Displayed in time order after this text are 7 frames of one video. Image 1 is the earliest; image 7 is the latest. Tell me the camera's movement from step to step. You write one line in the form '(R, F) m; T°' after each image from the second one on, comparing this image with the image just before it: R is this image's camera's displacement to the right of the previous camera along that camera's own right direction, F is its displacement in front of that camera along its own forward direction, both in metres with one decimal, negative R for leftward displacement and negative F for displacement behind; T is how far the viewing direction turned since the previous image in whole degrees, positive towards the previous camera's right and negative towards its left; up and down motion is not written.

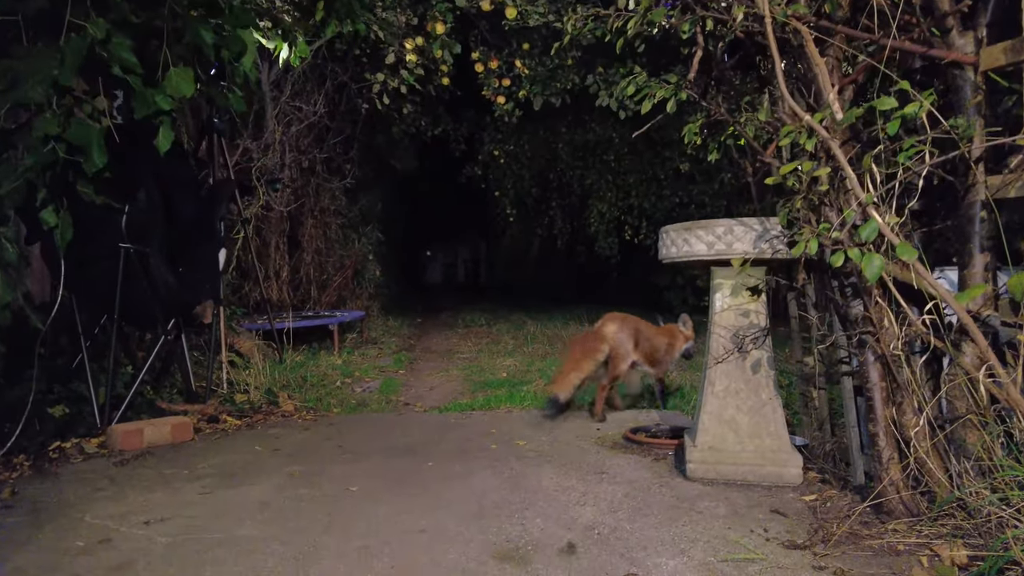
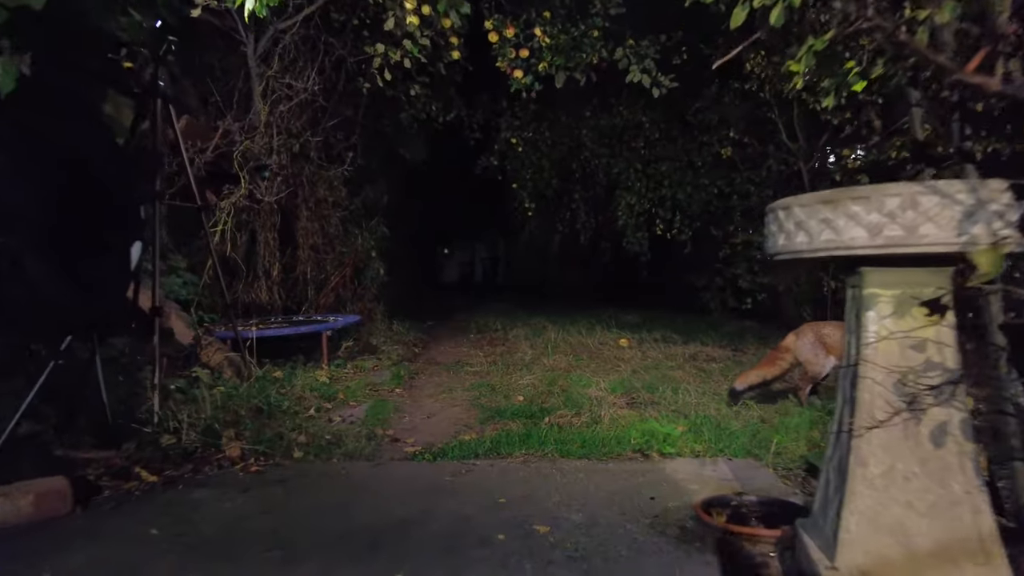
(0.0, +1.5) m; -2°
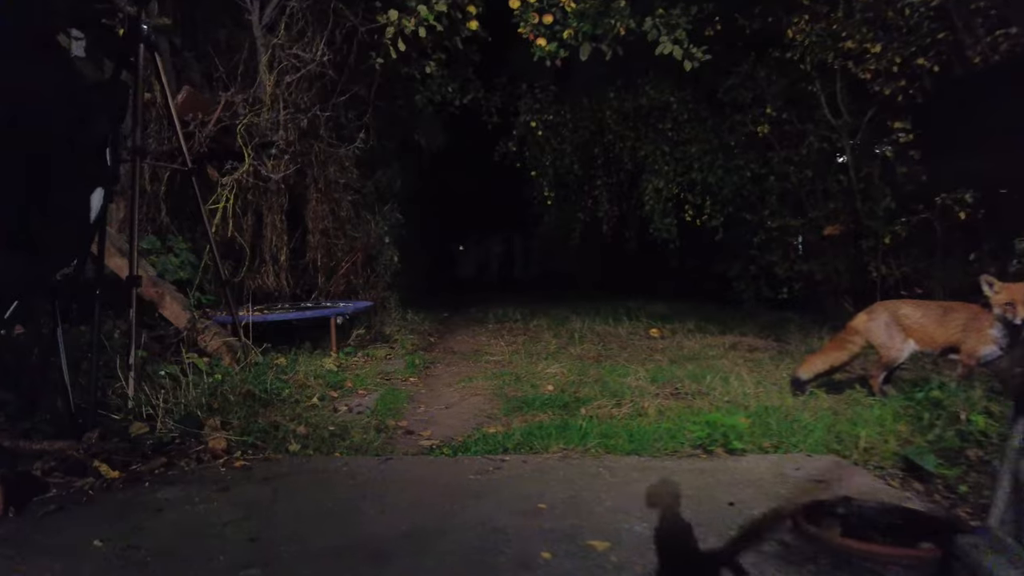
(-0.1, +0.7) m; -1°
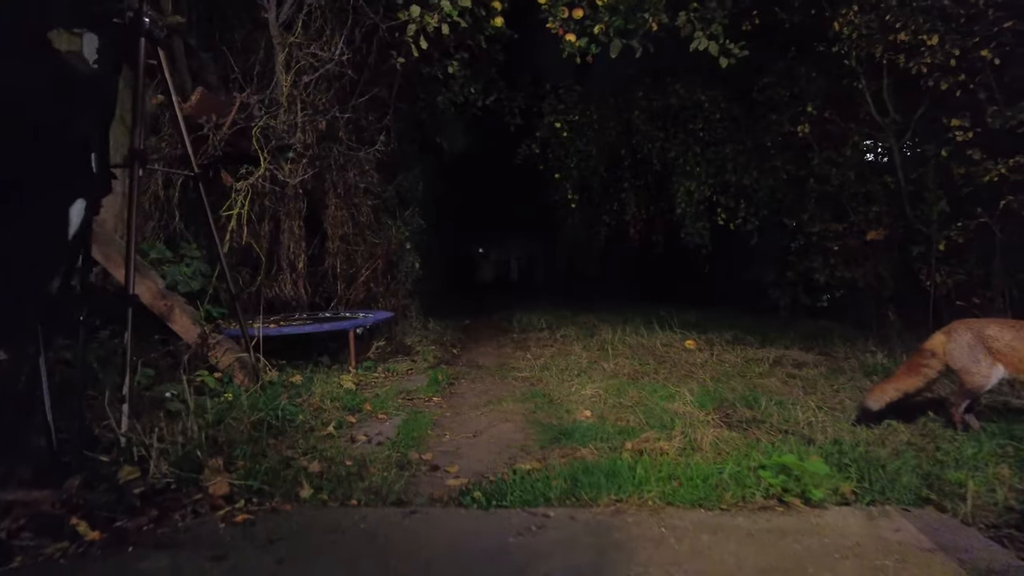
(-0.1, +0.5) m; -2°
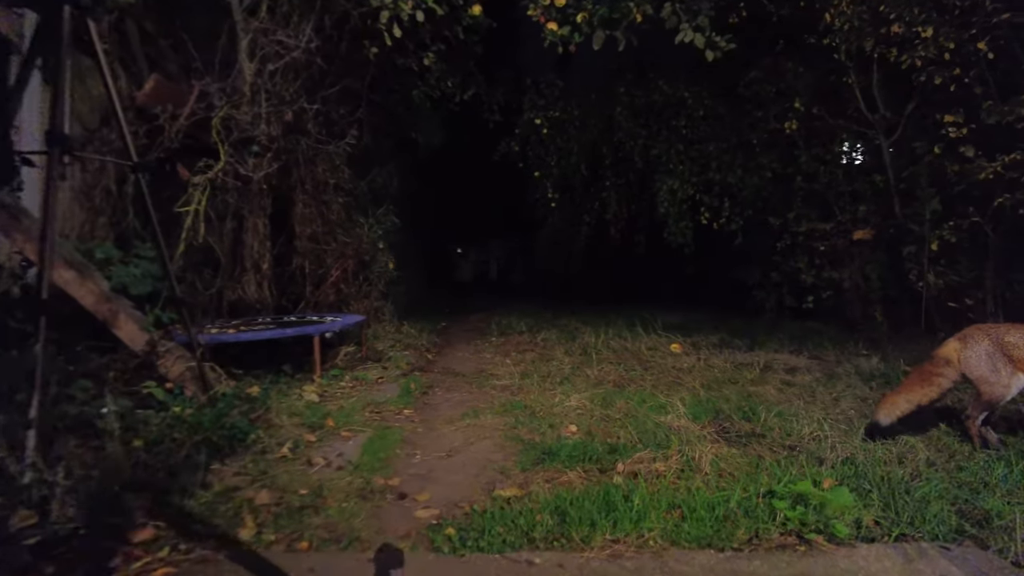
(0.0, +0.5) m; +2°
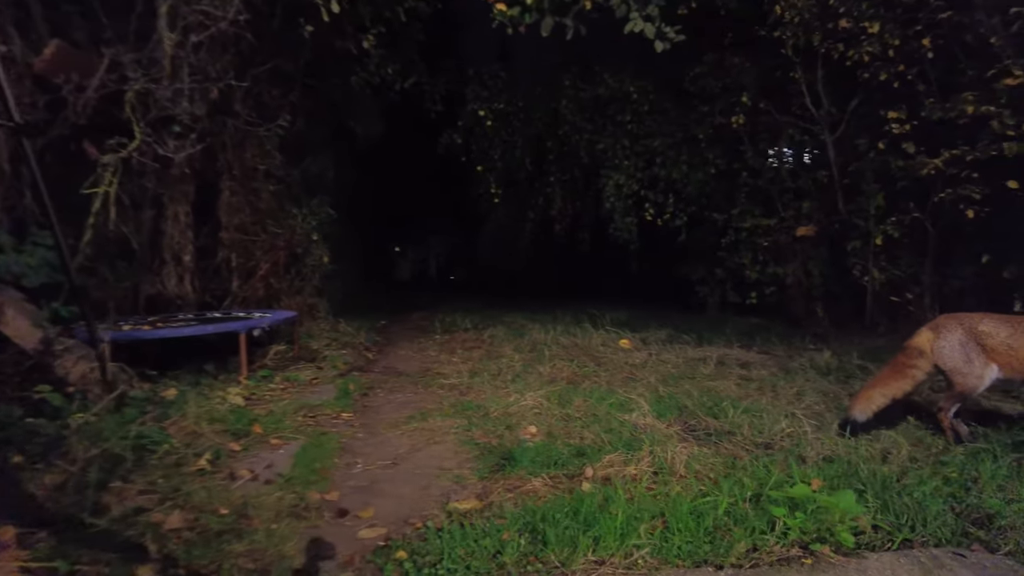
(-0.1, +0.4) m; +5°
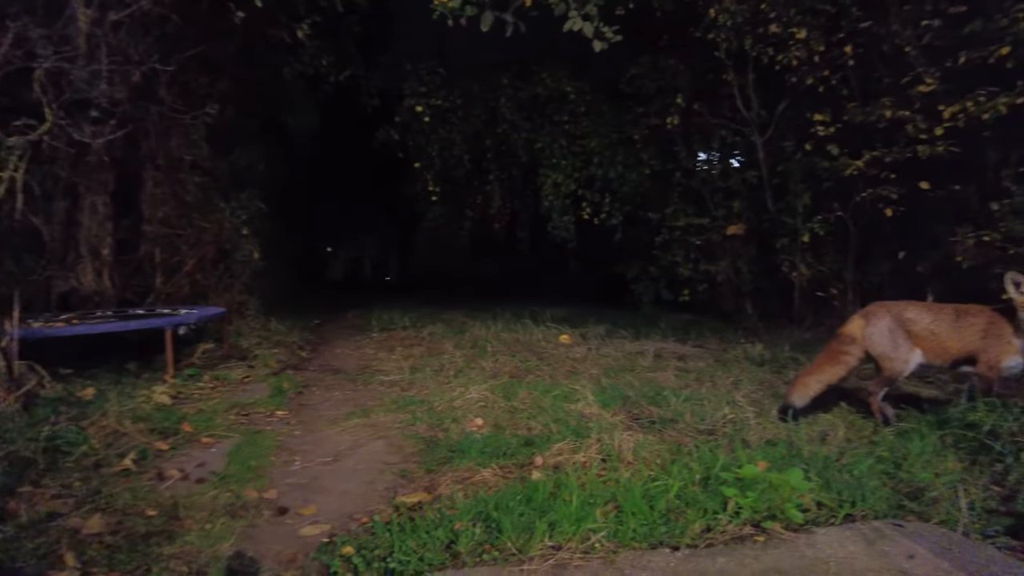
(-0.1, +0.1) m; +6°
